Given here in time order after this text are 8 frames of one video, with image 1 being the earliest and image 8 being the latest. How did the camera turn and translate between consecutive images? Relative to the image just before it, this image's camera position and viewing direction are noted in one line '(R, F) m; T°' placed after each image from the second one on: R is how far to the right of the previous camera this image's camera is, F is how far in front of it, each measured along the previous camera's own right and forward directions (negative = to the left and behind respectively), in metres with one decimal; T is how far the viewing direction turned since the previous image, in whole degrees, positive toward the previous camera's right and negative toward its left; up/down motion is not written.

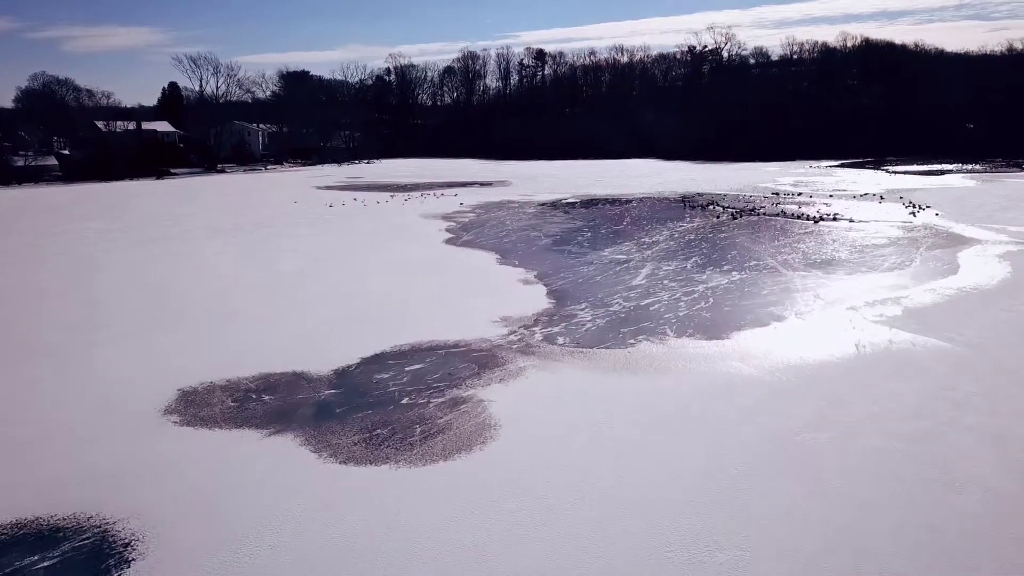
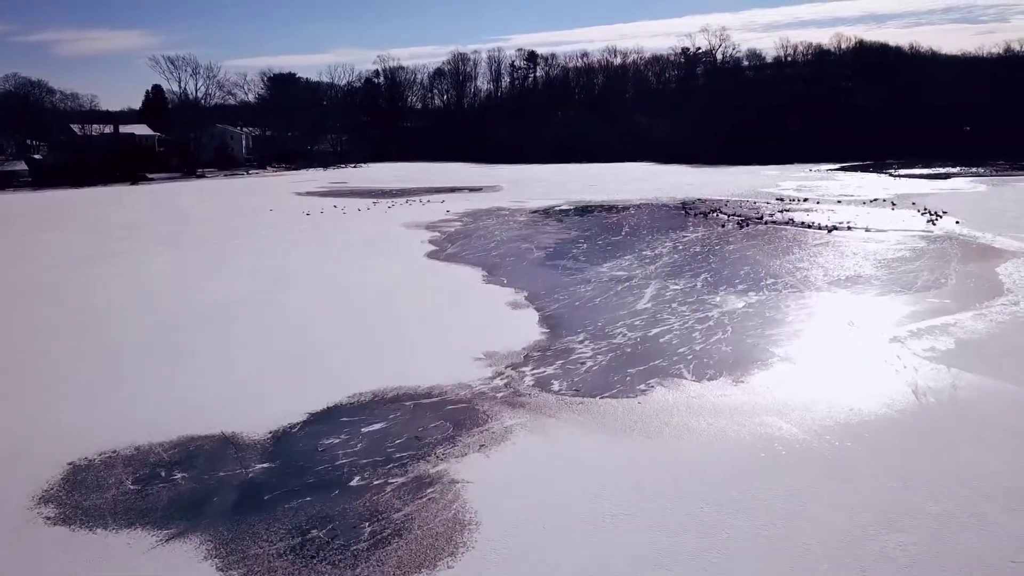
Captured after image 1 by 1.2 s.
(+0.1, +1.6) m; +1°
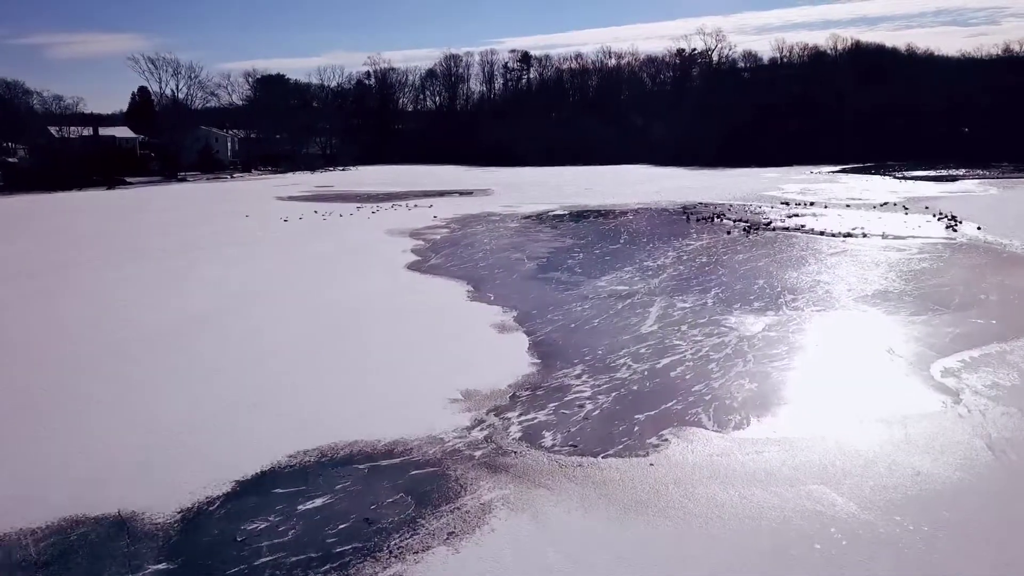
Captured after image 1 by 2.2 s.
(+0.1, +1.4) m; 0°
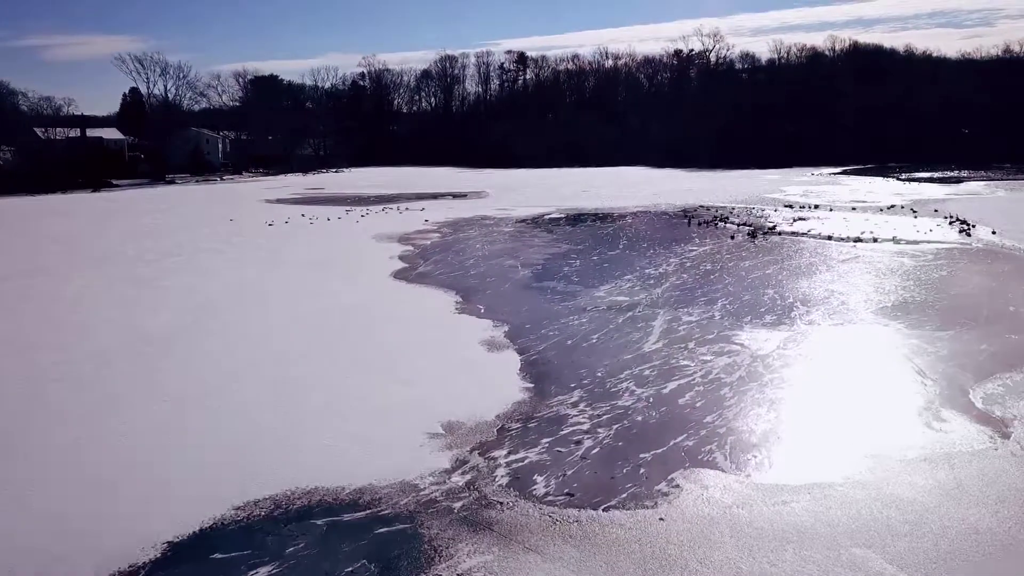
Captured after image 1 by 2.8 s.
(+0.1, +0.9) m; 0°
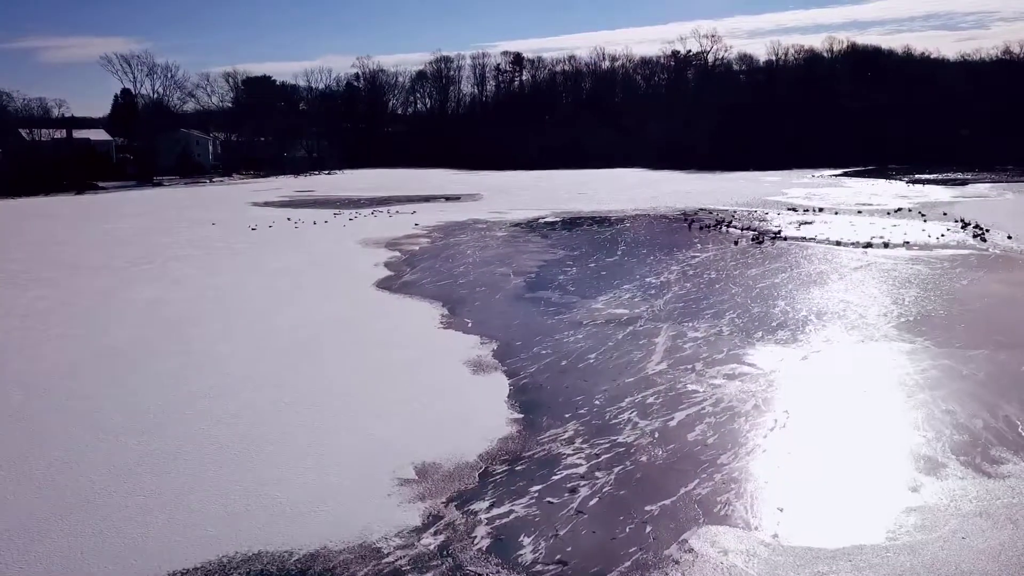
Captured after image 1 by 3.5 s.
(+0.1, +0.9) m; 0°
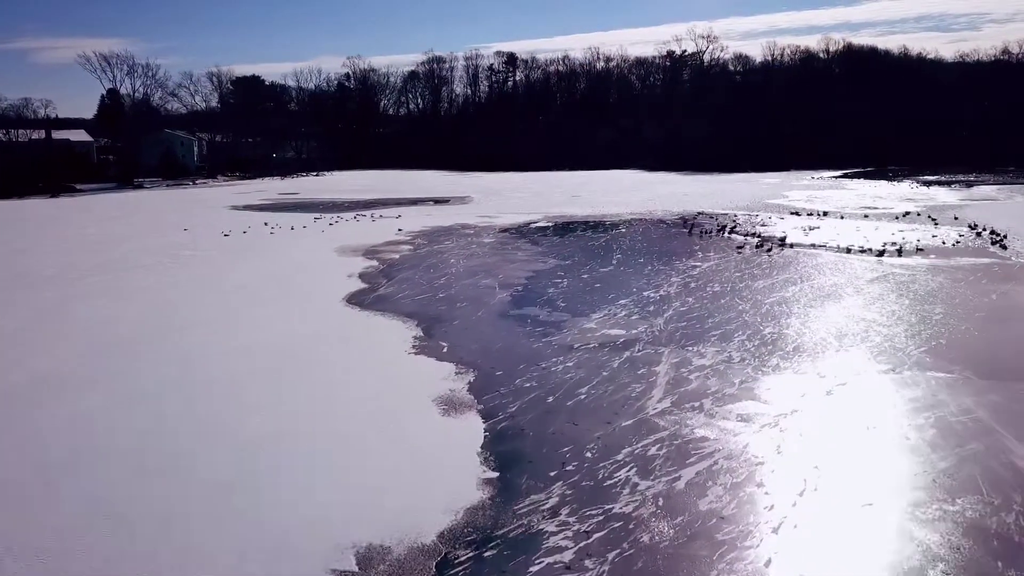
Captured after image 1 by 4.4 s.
(+0.2, +1.2) m; 0°
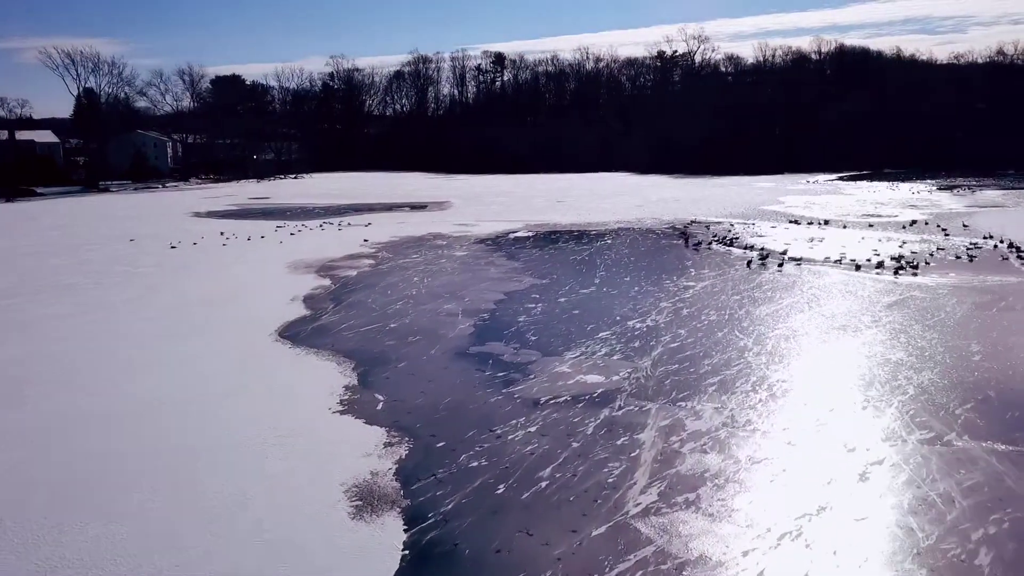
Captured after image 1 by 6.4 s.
(+0.4, +1.7) m; +1°
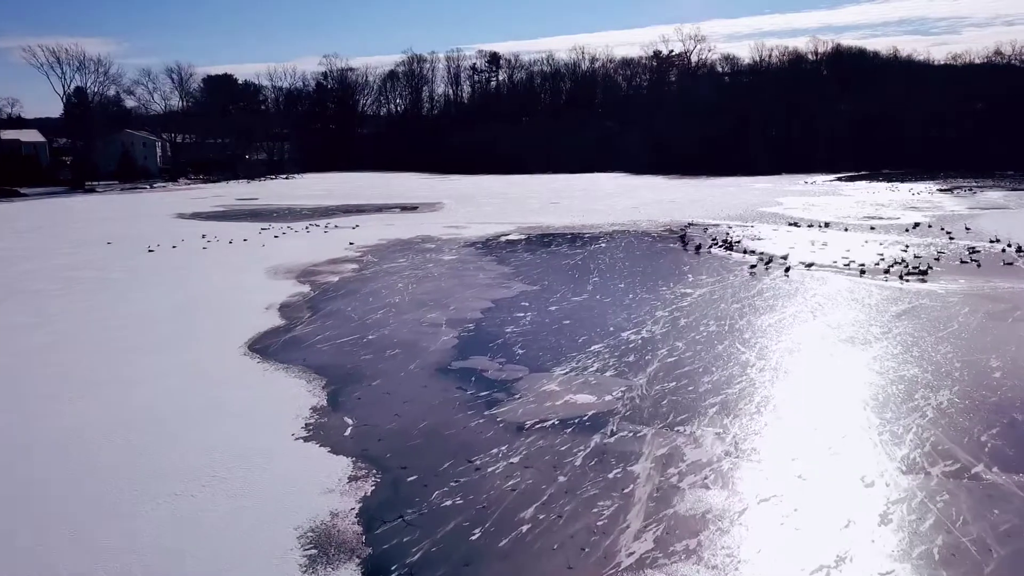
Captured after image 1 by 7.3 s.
(+0.1, +0.6) m; 0°
